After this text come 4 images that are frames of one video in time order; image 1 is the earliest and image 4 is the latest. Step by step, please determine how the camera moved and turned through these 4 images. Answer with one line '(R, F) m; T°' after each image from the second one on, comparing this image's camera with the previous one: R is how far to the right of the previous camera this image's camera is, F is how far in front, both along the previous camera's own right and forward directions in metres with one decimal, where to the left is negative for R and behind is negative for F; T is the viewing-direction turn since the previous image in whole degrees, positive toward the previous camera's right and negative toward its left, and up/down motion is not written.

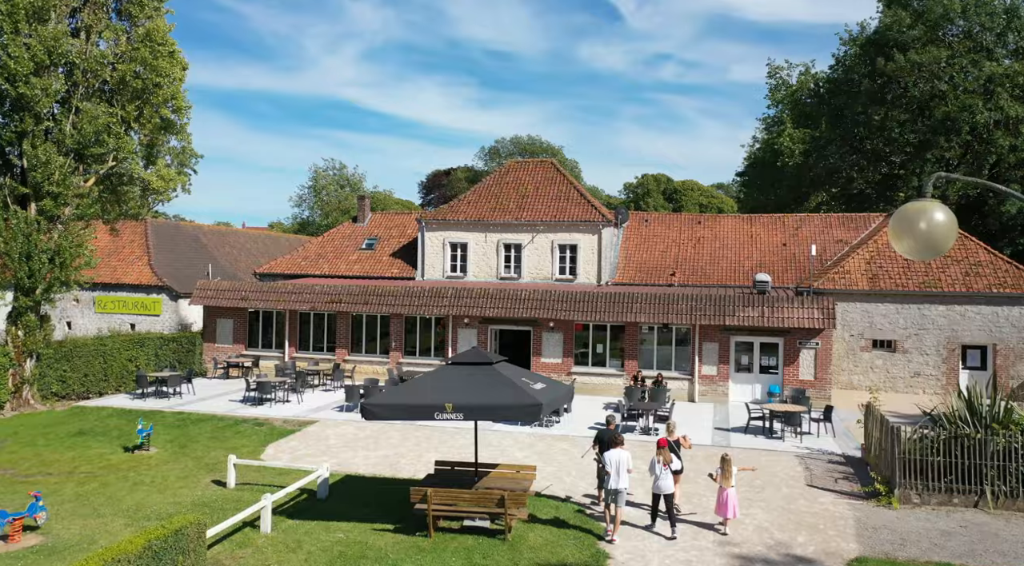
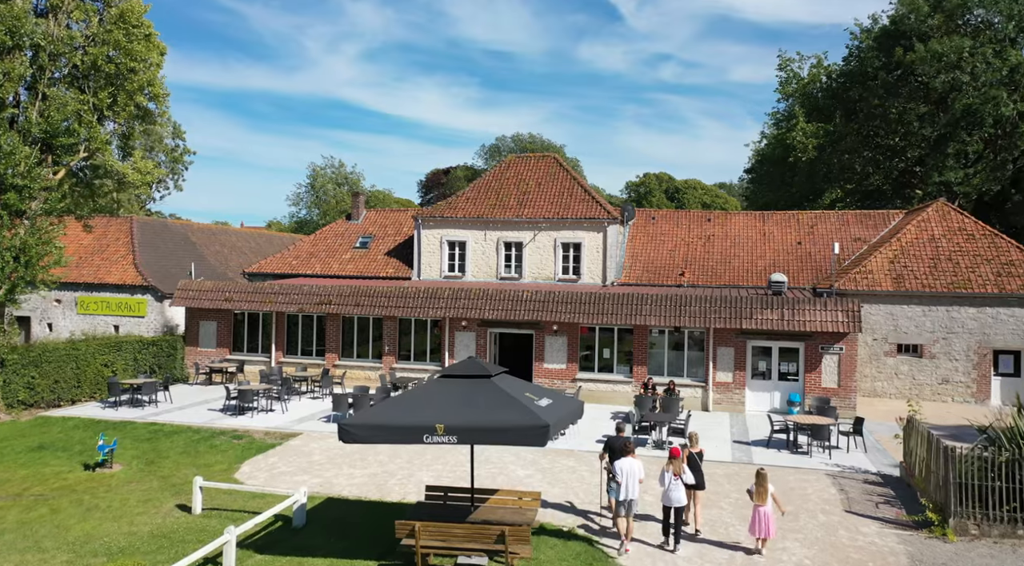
(0.0, +1.8) m; 0°
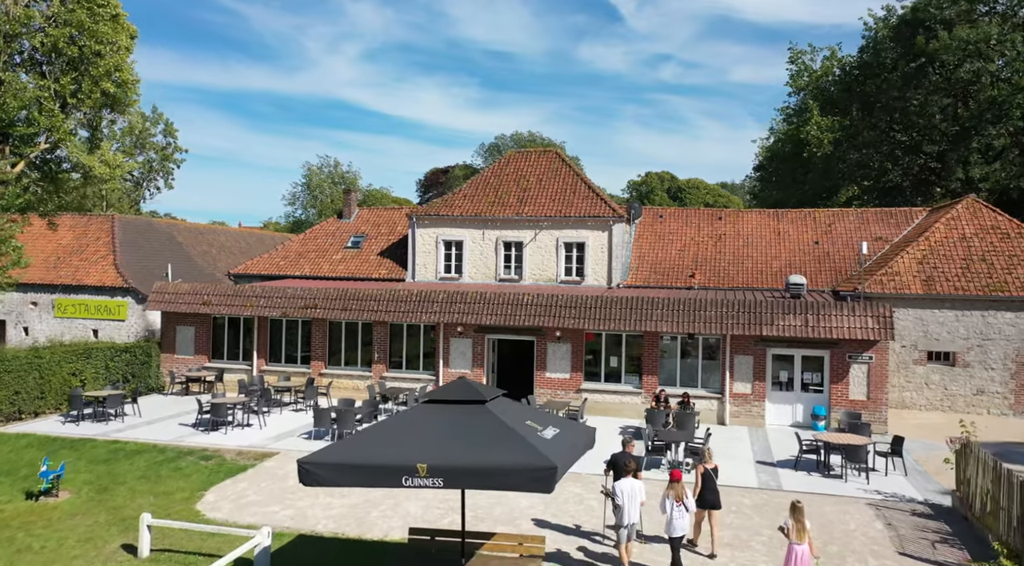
(0.0, +2.0) m; 0°
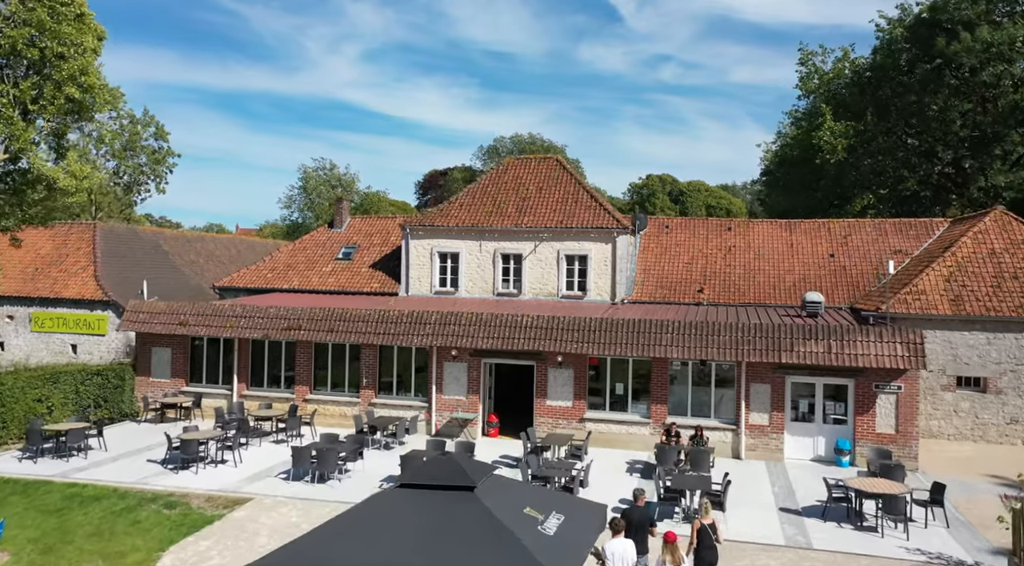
(+0.1, +1.8) m; 0°
